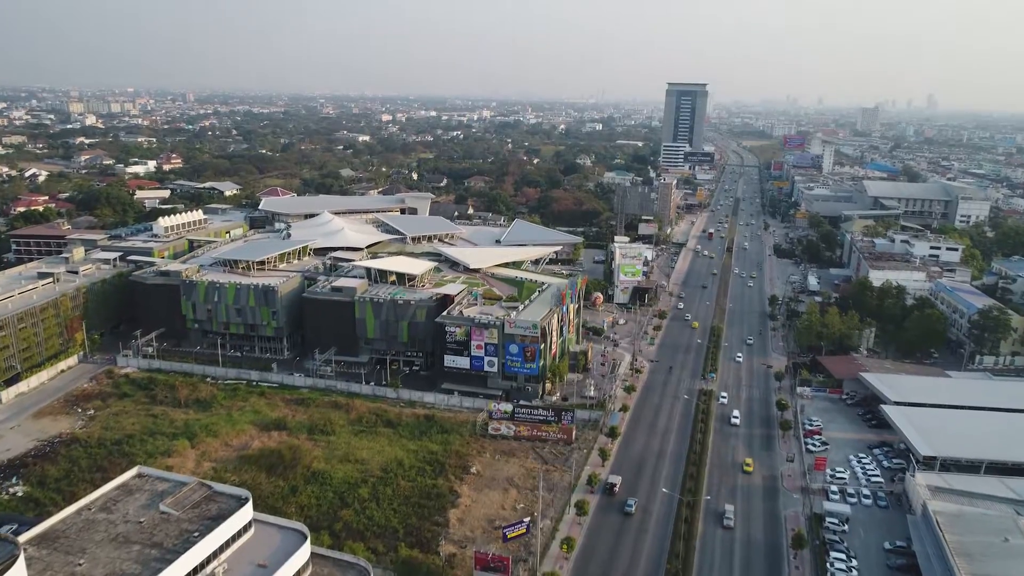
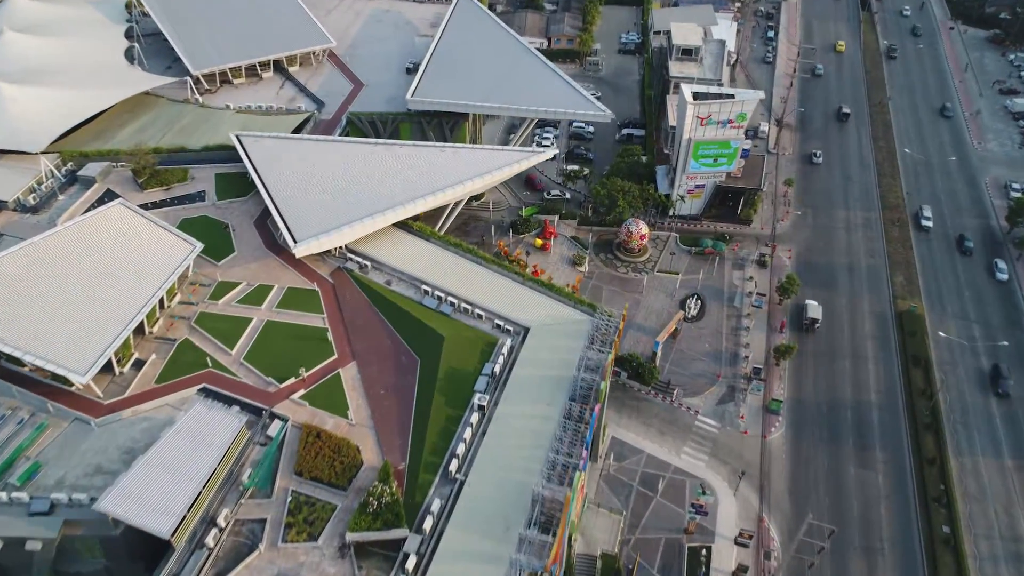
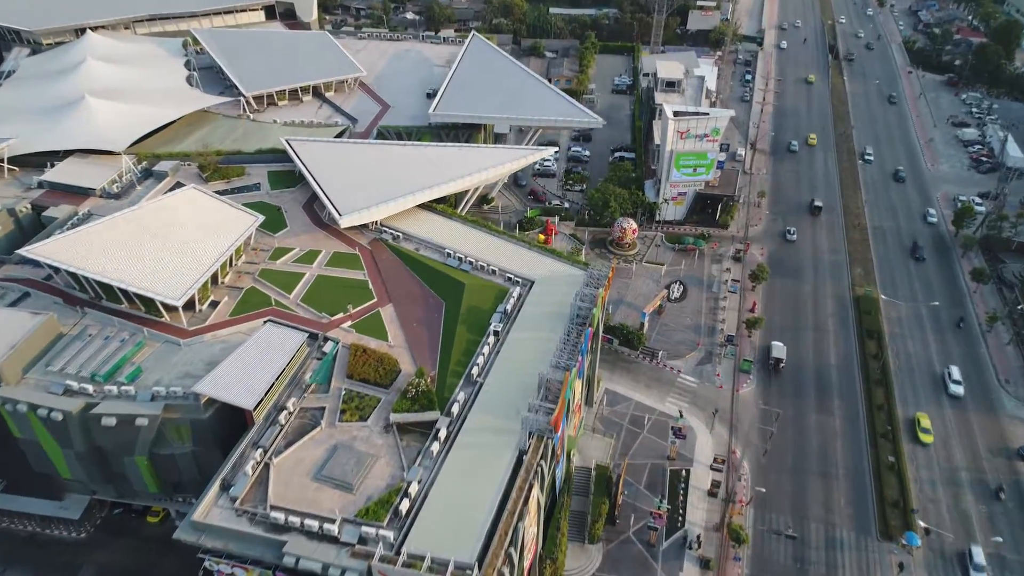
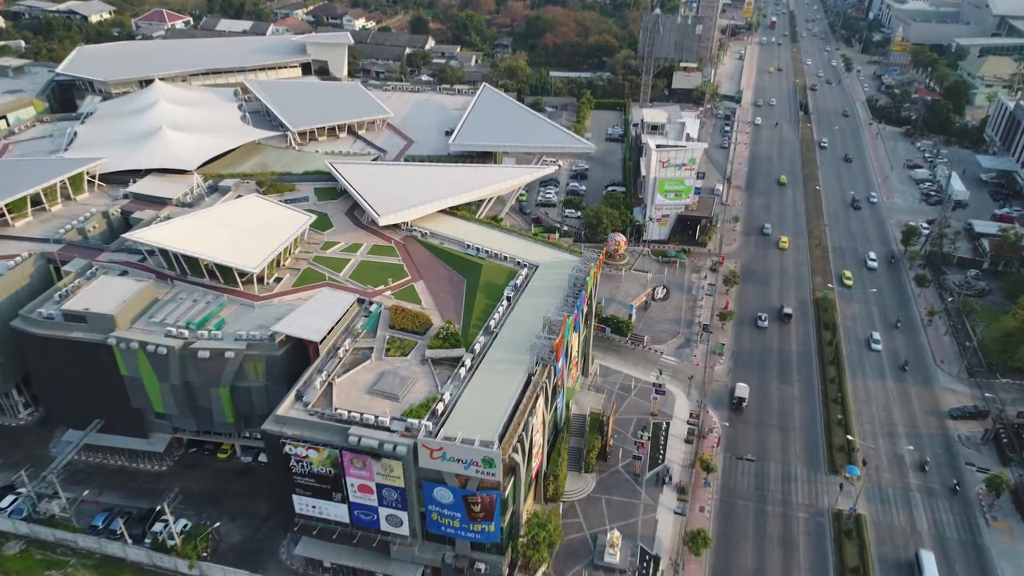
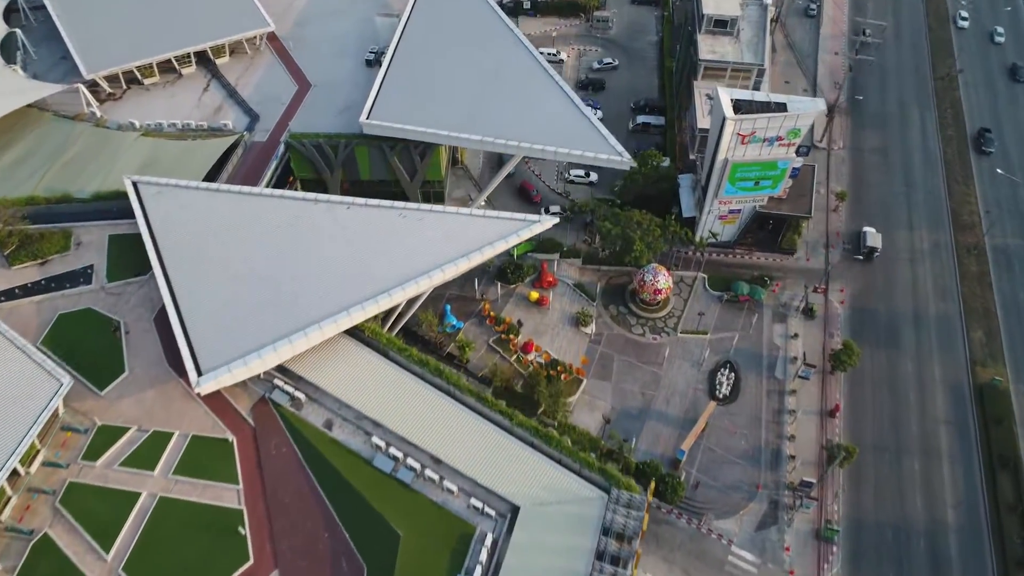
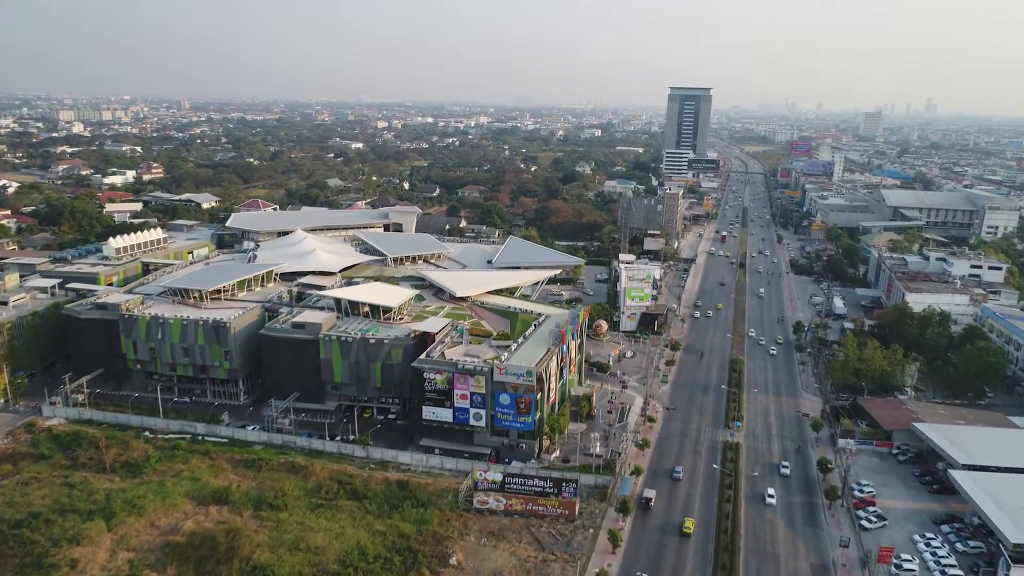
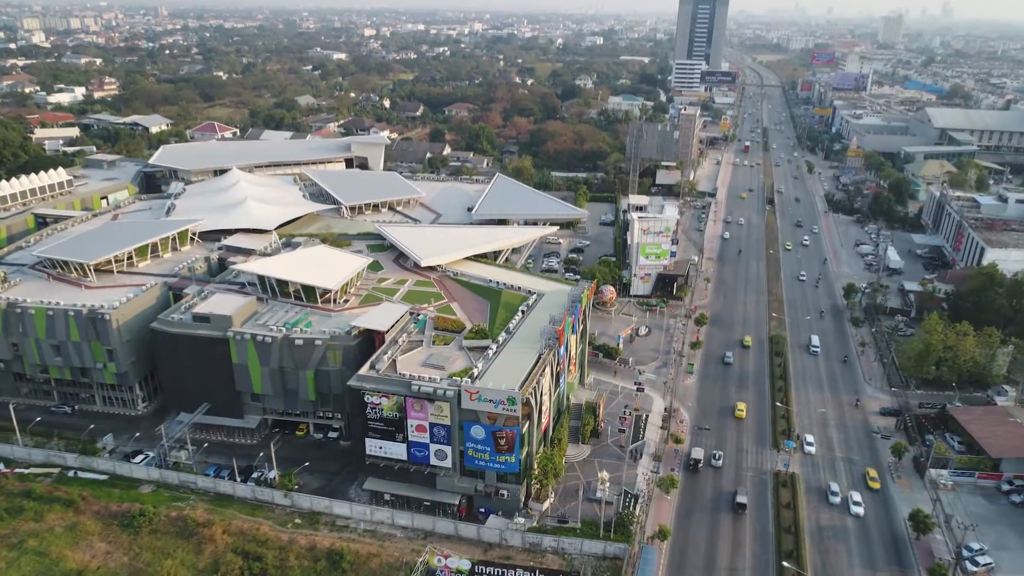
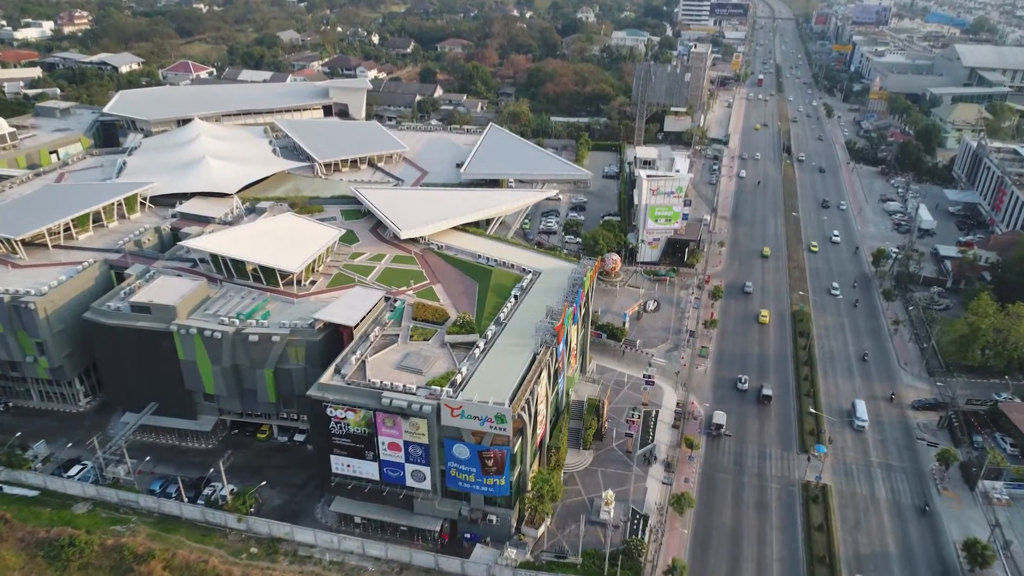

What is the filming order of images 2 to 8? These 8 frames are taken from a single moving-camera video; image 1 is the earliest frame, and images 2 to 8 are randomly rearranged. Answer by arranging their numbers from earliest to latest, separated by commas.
6, 7, 8, 4, 3, 2, 5
